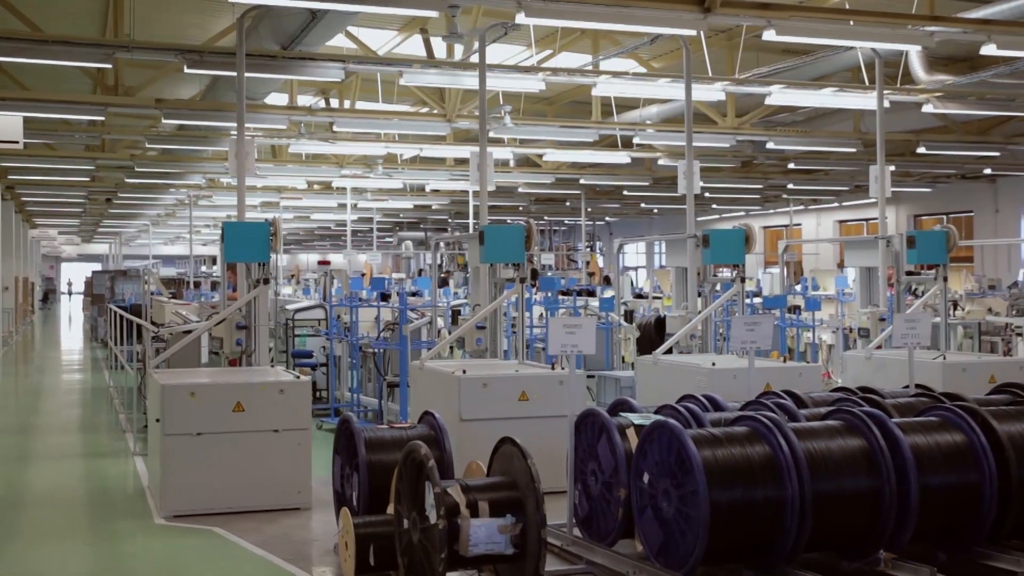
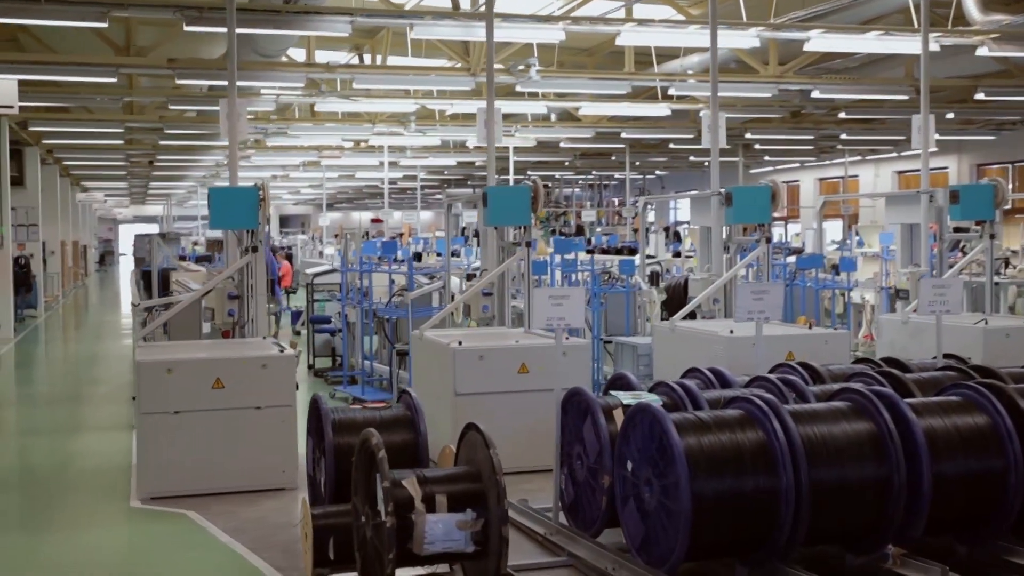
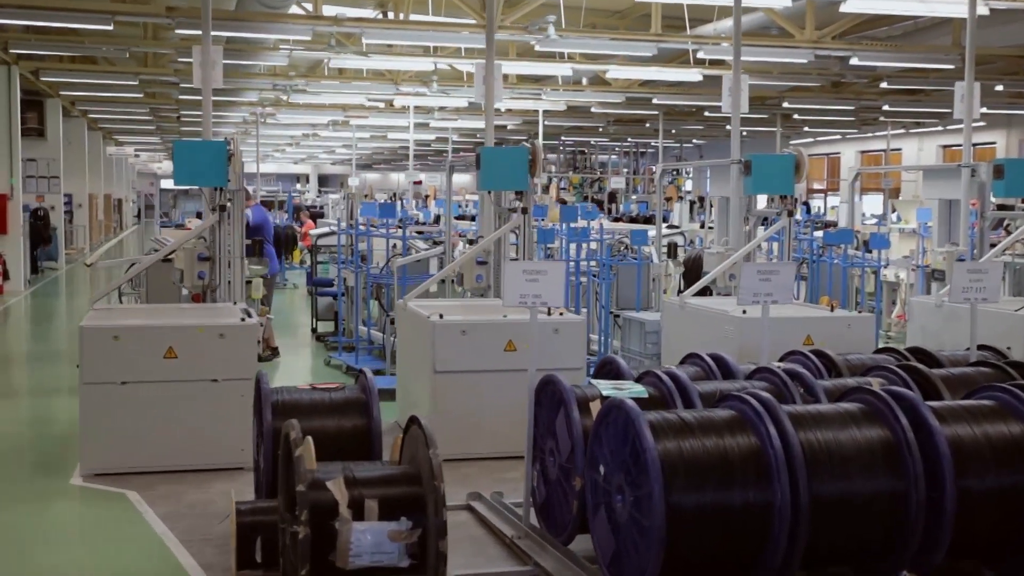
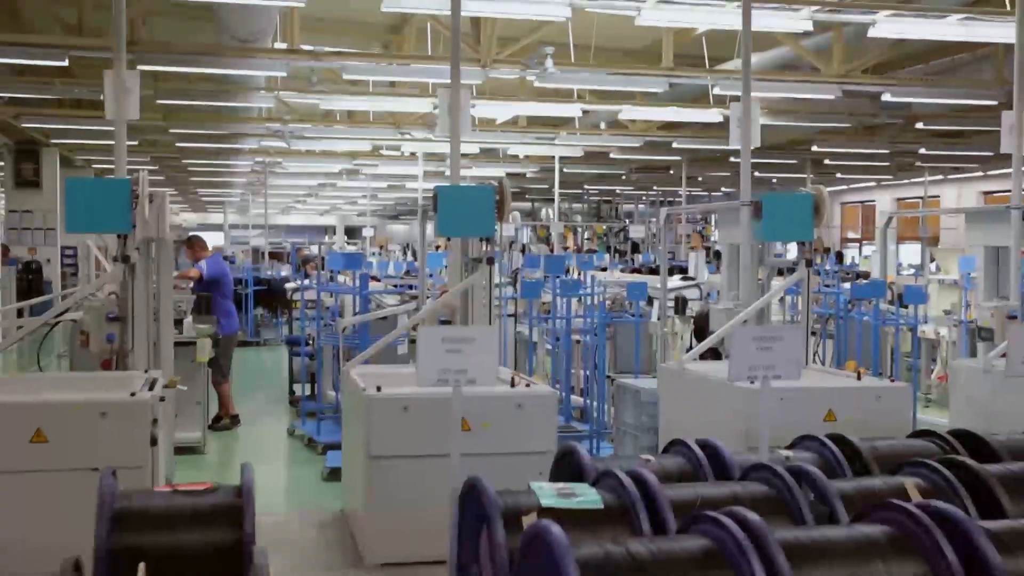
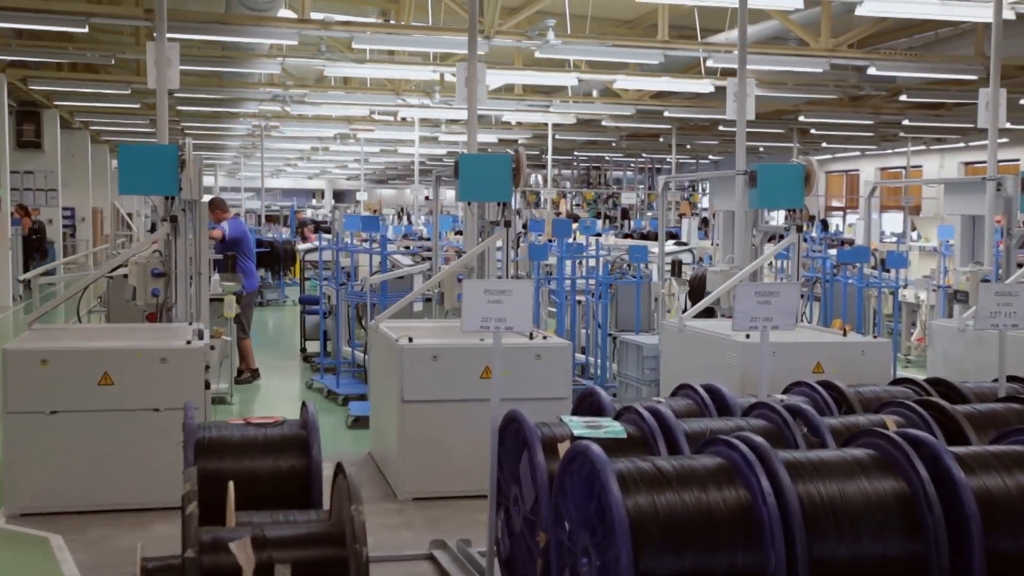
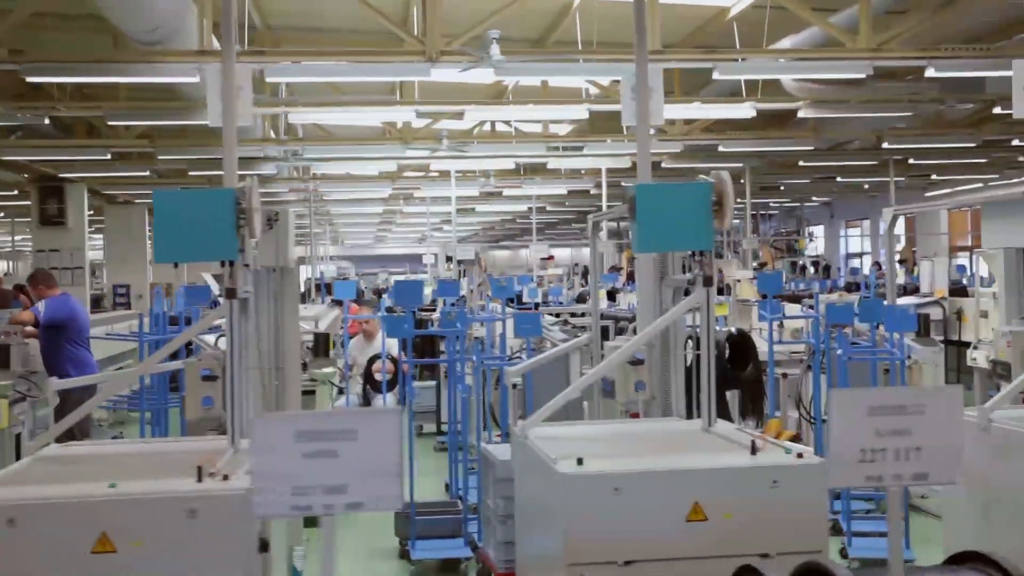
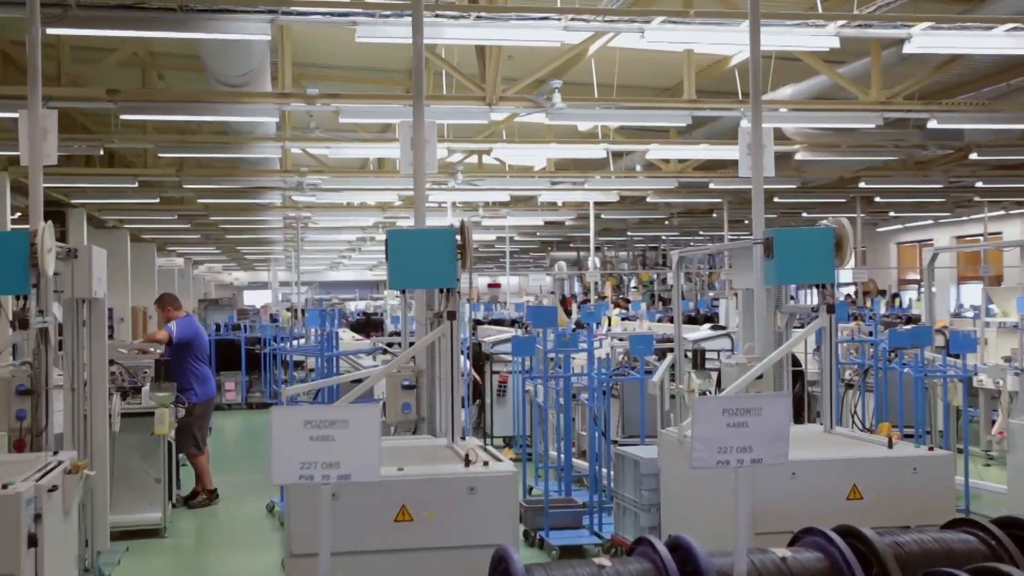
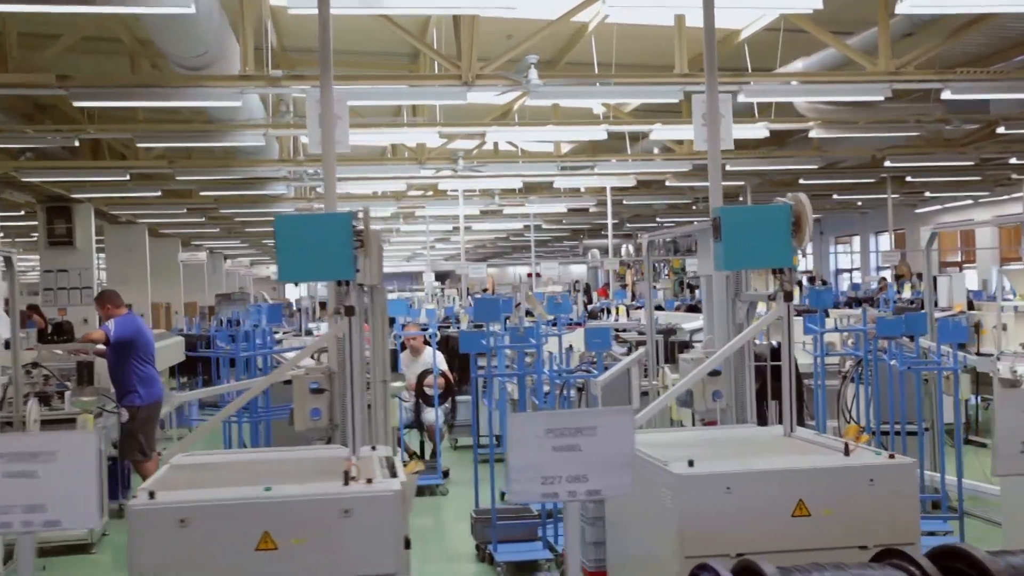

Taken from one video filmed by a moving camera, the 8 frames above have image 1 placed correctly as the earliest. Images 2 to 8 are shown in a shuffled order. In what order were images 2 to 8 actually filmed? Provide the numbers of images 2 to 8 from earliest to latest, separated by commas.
2, 3, 5, 4, 7, 8, 6
